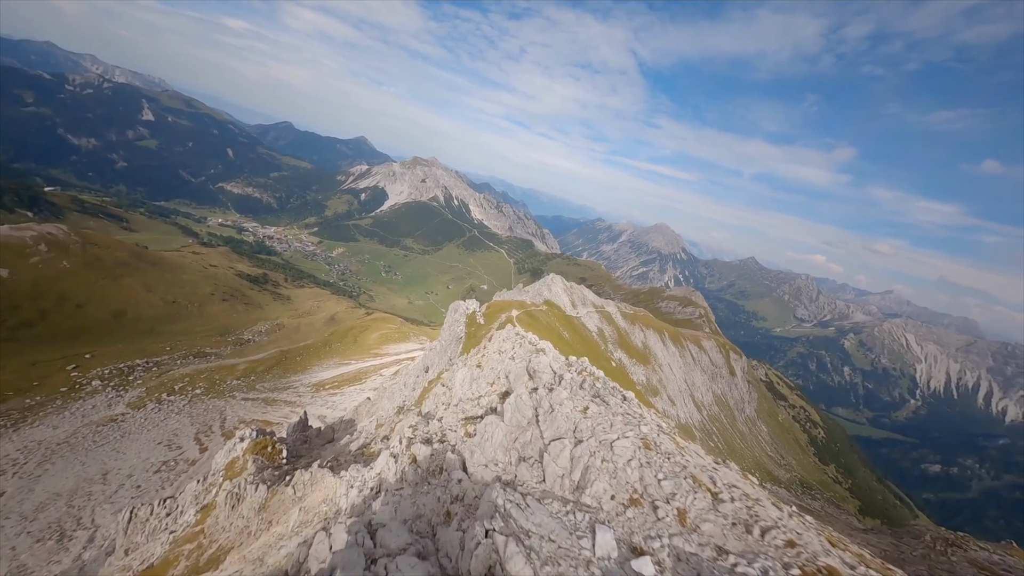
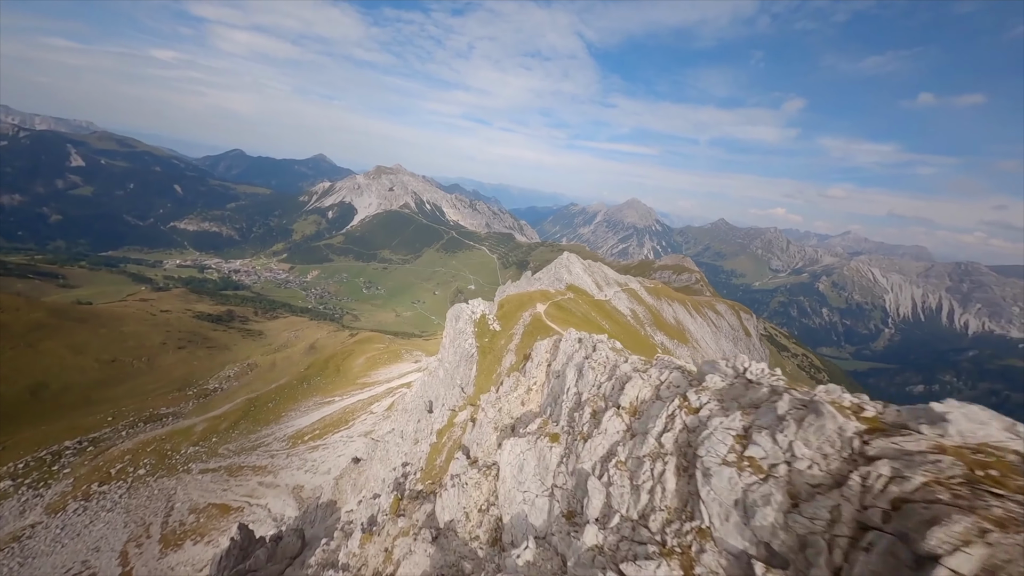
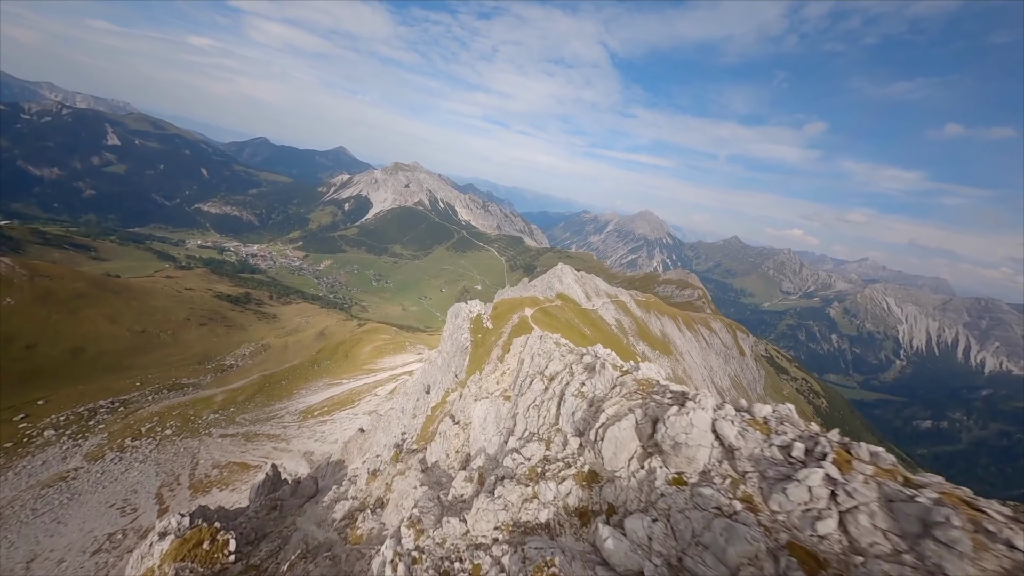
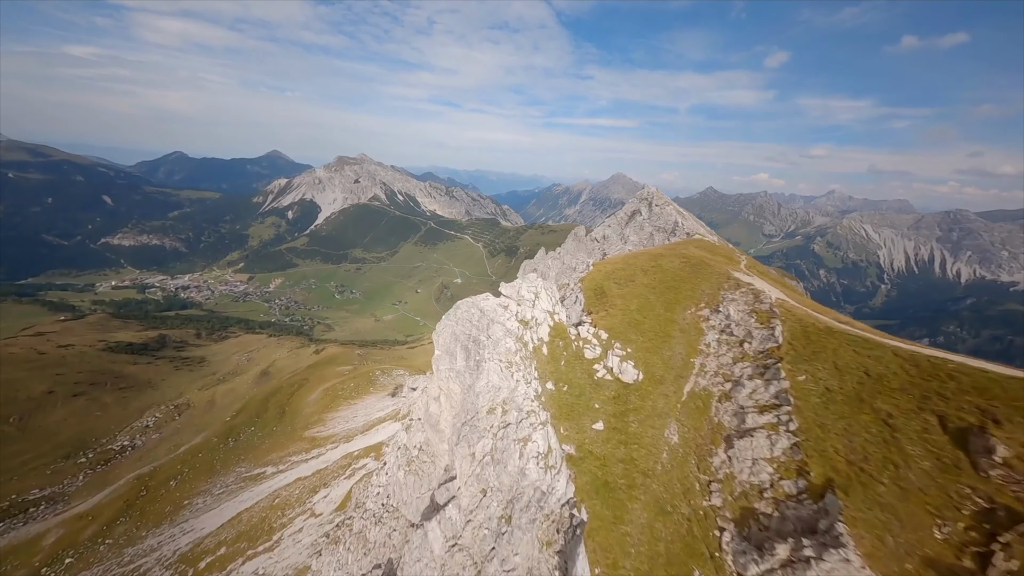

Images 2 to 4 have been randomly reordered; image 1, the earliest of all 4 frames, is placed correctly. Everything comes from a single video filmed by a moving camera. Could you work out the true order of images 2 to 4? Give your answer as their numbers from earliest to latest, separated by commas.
3, 2, 4
